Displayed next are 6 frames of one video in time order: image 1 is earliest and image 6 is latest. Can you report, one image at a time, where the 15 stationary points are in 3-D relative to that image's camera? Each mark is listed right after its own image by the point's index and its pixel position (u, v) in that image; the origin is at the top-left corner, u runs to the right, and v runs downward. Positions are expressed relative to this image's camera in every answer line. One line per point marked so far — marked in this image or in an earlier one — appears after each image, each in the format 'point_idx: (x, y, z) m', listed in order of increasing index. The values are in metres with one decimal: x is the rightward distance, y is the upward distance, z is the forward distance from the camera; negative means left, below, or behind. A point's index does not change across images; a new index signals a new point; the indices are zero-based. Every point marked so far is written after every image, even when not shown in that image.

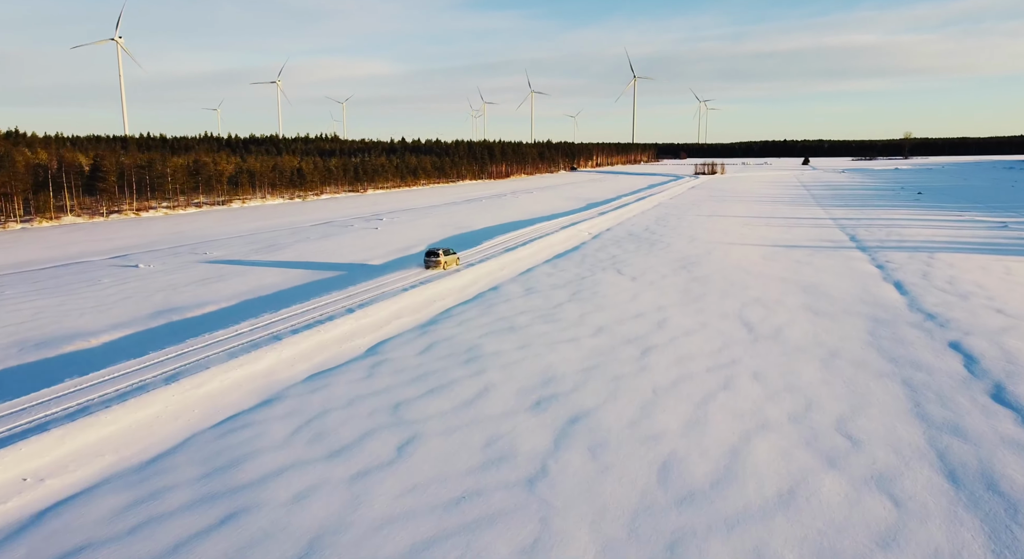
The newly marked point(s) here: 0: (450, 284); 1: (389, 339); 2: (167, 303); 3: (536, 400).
0: (-1.9, -0.1, +18.5) m
1: (-2.6, -1.3, +13.1) m
2: (-8.9, -0.6, +15.7) m
3: (+0.4, -2.0, +9.9) m
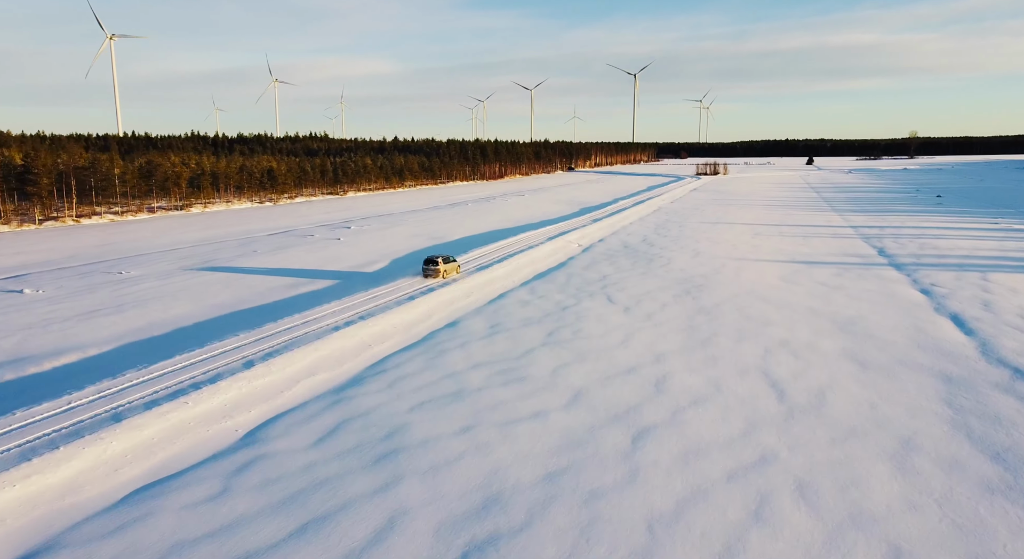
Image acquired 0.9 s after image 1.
0: (-2.8, -0.9, +14.8) m
1: (-3.5, -2.1, +9.4) m
2: (-9.8, -1.4, +12.1) m
3: (-0.5, -2.8, +6.3) m
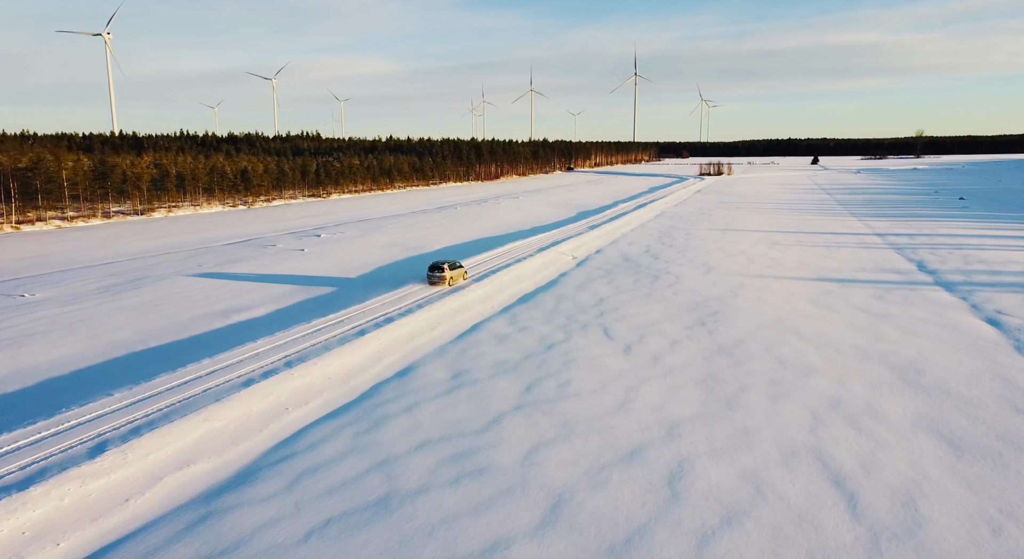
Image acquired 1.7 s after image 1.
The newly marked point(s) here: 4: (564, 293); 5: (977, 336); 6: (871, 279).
0: (-3.4, -1.6, +11.6) m
1: (-4.1, -2.8, +6.2) m
2: (-10.4, -2.1, +8.9) m
3: (-1.1, -3.4, +3.1) m
4: (+1.5, -0.4, +17.6) m
5: (+10.3, -1.3, +13.5) m
6: (+11.5, 0.0, +19.5) m
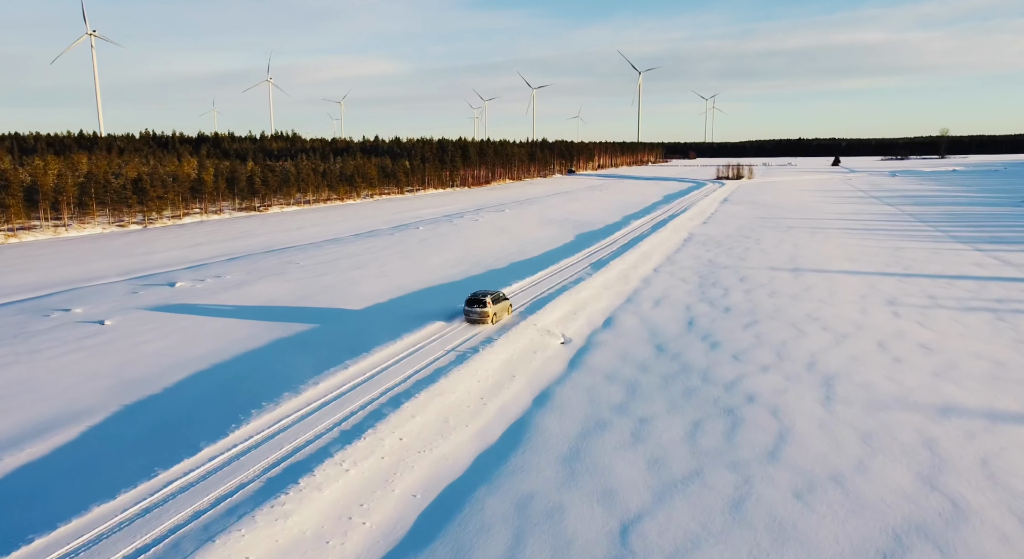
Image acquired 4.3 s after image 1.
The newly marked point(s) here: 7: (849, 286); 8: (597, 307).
0: (-4.6, -3.8, +1.2) m
1: (-5.4, -5.0, -4.2) m
2: (-11.7, -4.3, -1.5) m
3: (-2.4, -5.6, -7.4) m
4: (+0.3, -2.6, +7.2) m
5: (+9.0, -3.4, +3.0) m
6: (+10.3, -2.2, +9.1) m
7: (+10.4, -0.1, +18.8) m
8: (+2.4, -0.7, +16.5) m
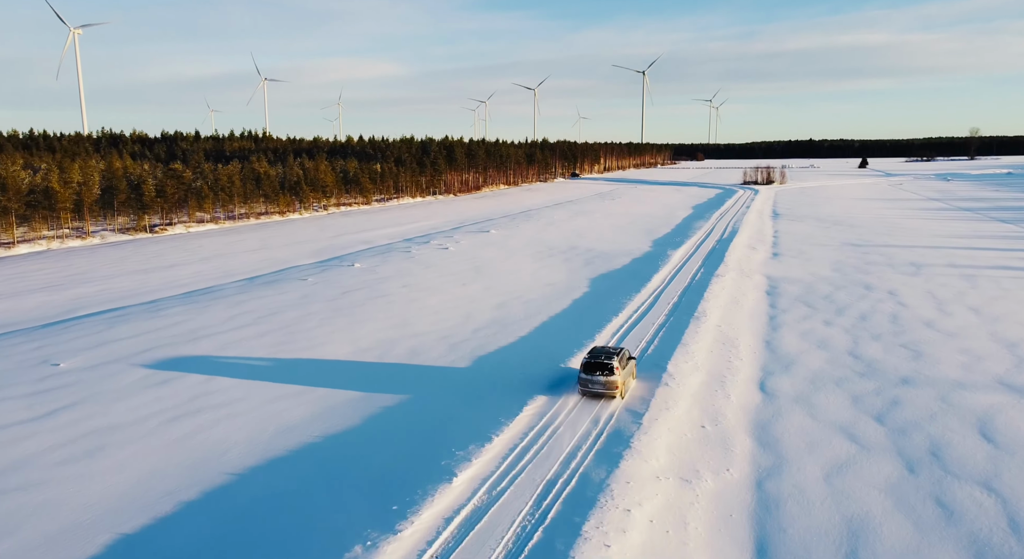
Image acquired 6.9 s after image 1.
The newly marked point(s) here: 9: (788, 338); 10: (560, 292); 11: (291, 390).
0: (-5.4, -6.0, -10.2) m
1: (-6.2, -7.1, -15.6) m
2: (-12.4, -6.5, -12.9) m
3: (-3.2, -7.8, -18.8) m
4: (-0.5, -4.8, -4.2) m
5: (+8.2, -5.6, -8.4) m
6: (+9.5, -4.4, -2.4) m
7: (+9.7, -2.4, +7.4) m
8: (+1.6, -2.9, +5.1) m
9: (+6.3, -1.3, +13.7) m
10: (+1.5, -0.3, +18.7) m
11: (-3.9, -1.9, +10.9) m
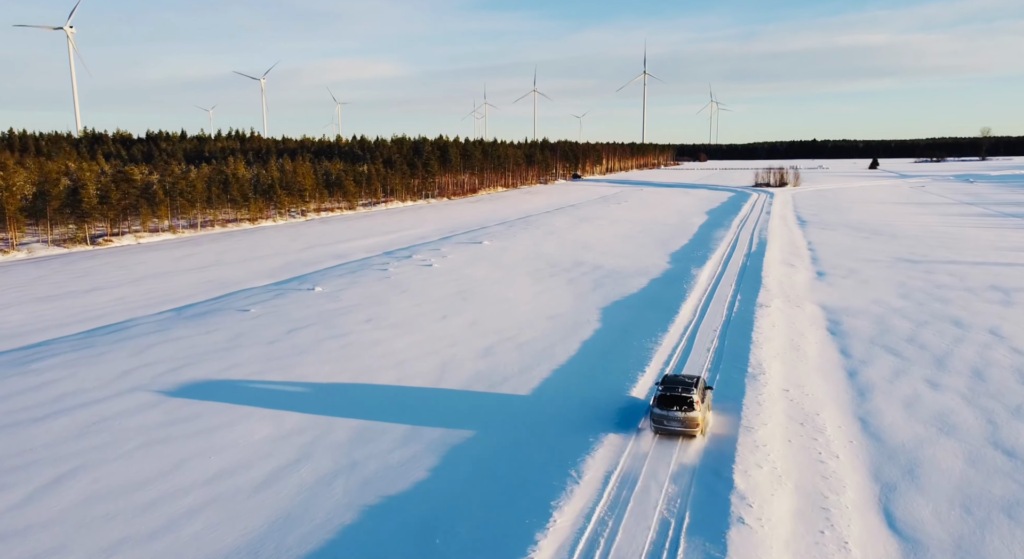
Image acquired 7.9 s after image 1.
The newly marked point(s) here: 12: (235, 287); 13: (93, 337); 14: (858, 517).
0: (-5.6, -6.8, -14.3) m
1: (-6.4, -7.9, -19.6) m
2: (-12.6, -7.3, -17.0) m
3: (-3.4, -8.6, -22.8) m
4: (-0.7, -5.6, -8.3) m
5: (+8.0, -6.4, -12.5) m
6: (+9.3, -5.2, -6.4) m
7: (+9.5, -3.2, +3.3) m
8: (+1.4, -3.7, +1.0) m
9: (+6.1, -2.1, +9.6) m
10: (+1.3, -1.2, +14.7) m
11: (-4.1, -2.8, +6.8) m
12: (-8.8, -0.2, +19.4) m
13: (-9.5, -1.3, +13.8) m
14: (+4.0, -2.7, +6.7) m
